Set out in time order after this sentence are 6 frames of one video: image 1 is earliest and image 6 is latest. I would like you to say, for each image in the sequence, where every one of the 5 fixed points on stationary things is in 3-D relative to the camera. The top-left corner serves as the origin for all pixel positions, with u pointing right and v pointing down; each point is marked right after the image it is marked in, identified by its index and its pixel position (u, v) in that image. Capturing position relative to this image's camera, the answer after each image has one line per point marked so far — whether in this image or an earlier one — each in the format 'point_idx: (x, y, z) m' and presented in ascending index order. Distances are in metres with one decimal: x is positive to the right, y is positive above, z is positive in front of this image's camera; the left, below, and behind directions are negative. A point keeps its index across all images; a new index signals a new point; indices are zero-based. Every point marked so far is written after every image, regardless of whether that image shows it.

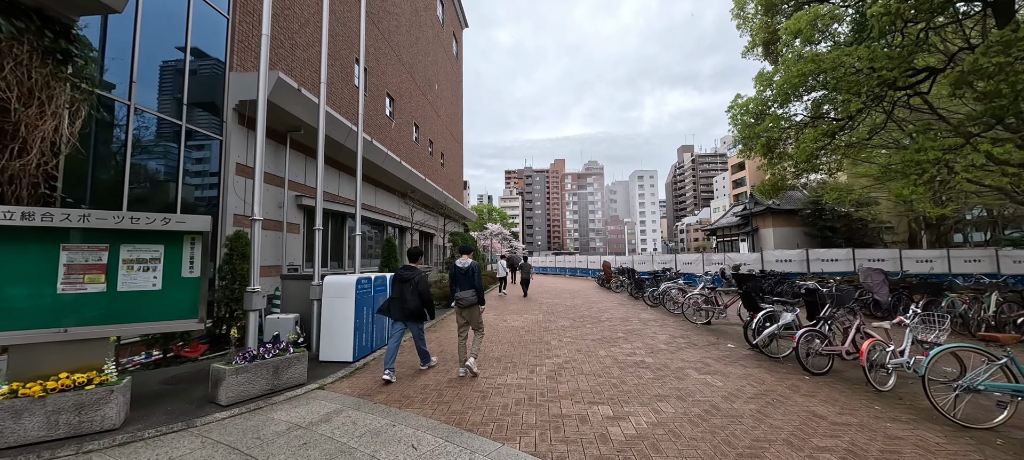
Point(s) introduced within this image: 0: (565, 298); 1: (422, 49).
0: (+2.0, -2.5, +13.0) m
1: (-4.6, +9.3, +17.9) m
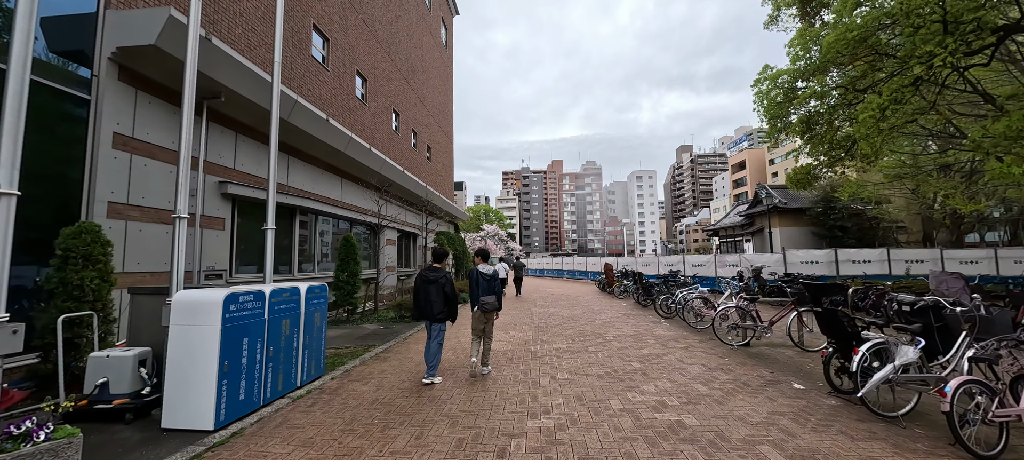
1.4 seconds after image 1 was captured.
0: (+1.6, -2.5, +11.3) m
1: (-5.0, +9.4, +16.2) m
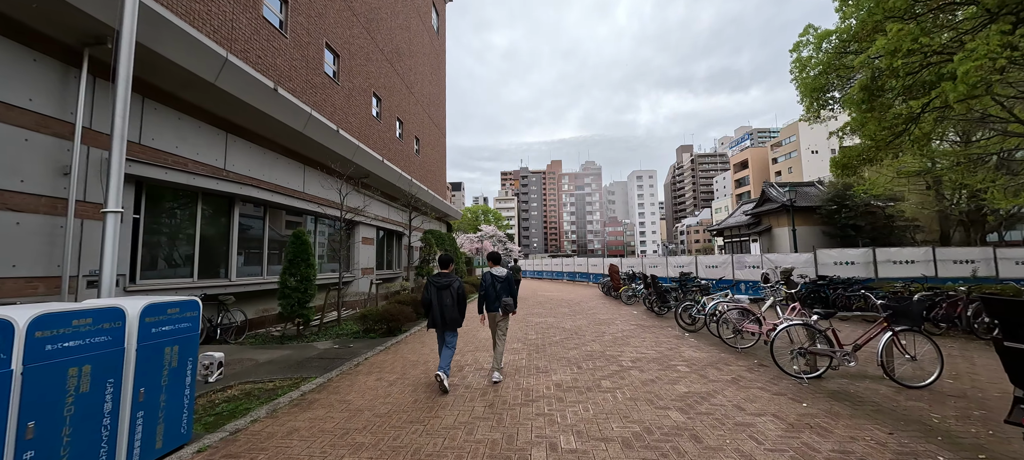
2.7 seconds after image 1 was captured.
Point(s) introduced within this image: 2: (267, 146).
0: (+1.4, -2.4, +9.7) m
1: (-5.3, +9.5, +14.6) m
2: (-5.6, +1.9, +7.9) m
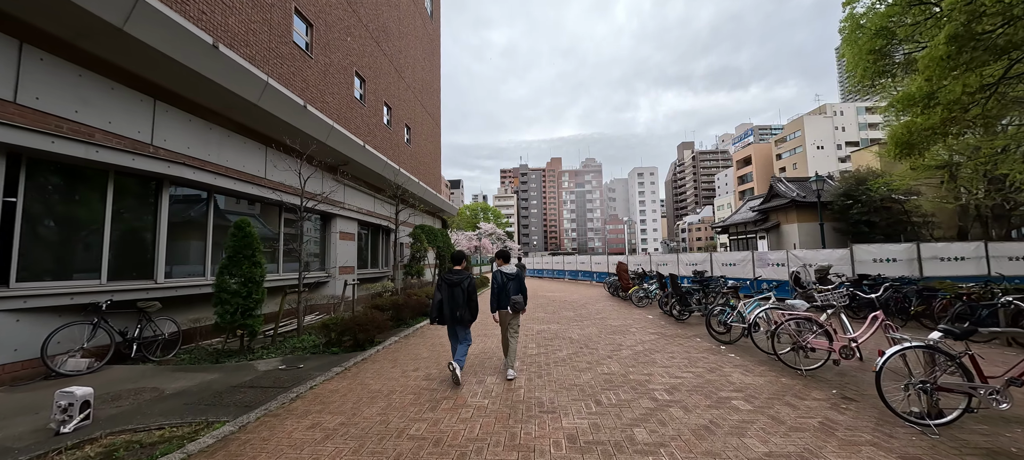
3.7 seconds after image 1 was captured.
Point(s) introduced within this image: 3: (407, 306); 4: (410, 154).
0: (+1.4, -2.2, +8.4) m
1: (-5.4, +9.7, +13.3) m
2: (-5.6, +2.1, +6.6) m
3: (-2.3, -1.7, +7.7) m
4: (-5.0, +3.7, +17.0) m
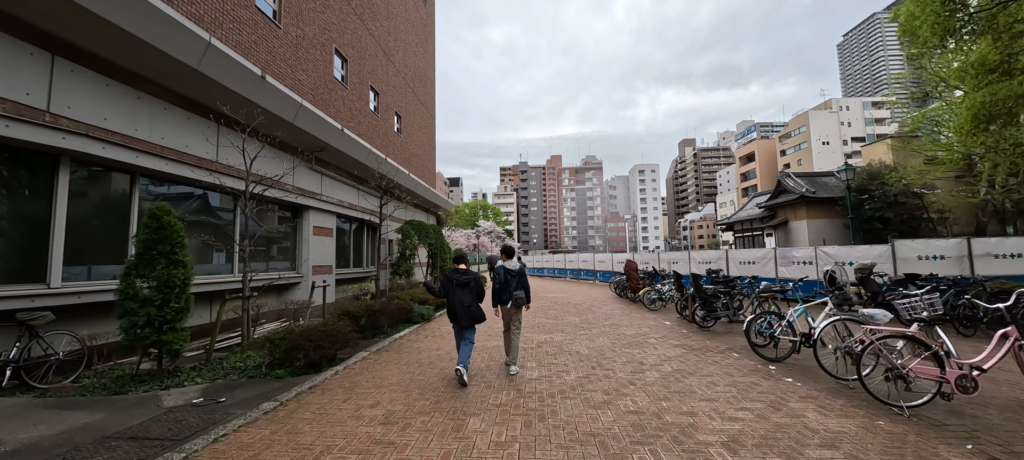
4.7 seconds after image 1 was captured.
0: (+1.3, -2.0, +7.3) m
1: (-5.5, +9.8, +12.1) m
2: (-5.7, +2.2, +5.4) m
3: (-2.4, -1.5, +6.6) m
4: (-5.1, +3.9, +15.8) m
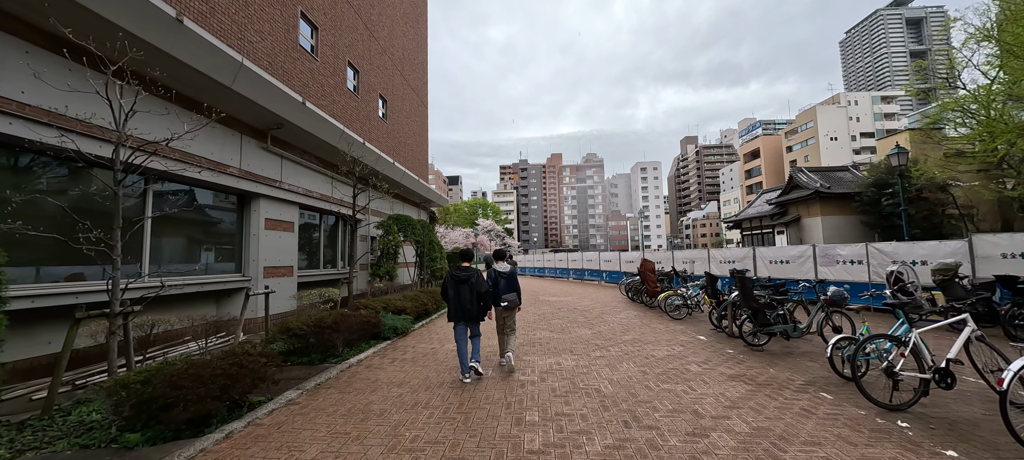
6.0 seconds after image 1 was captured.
0: (+1.2, -1.9, +5.7) m
1: (-5.6, +10.0, +10.5) m
2: (-5.8, +2.3, +3.8) m
3: (-2.5, -1.4, +5.0) m
4: (-5.2, +4.1, +14.2) m
